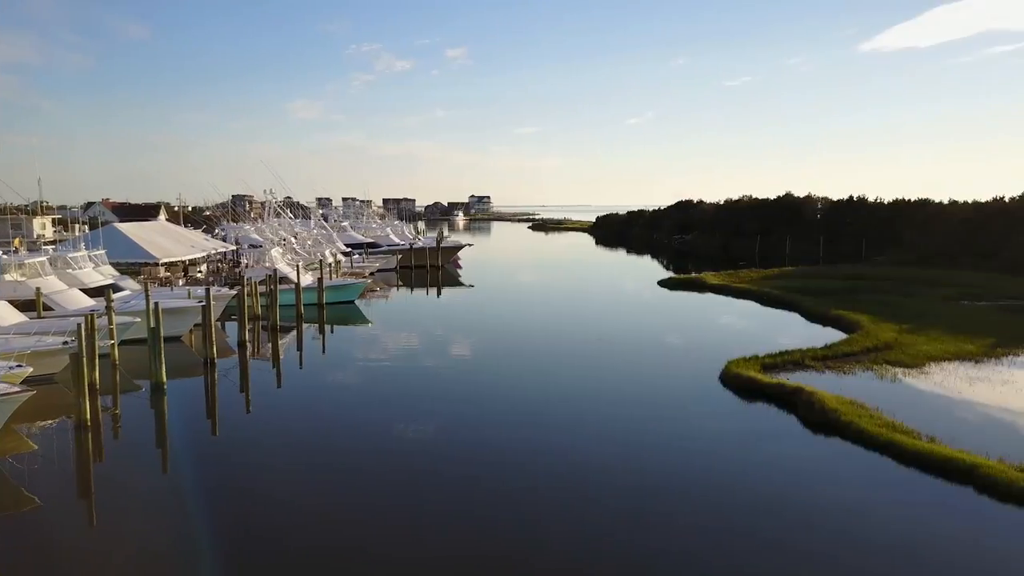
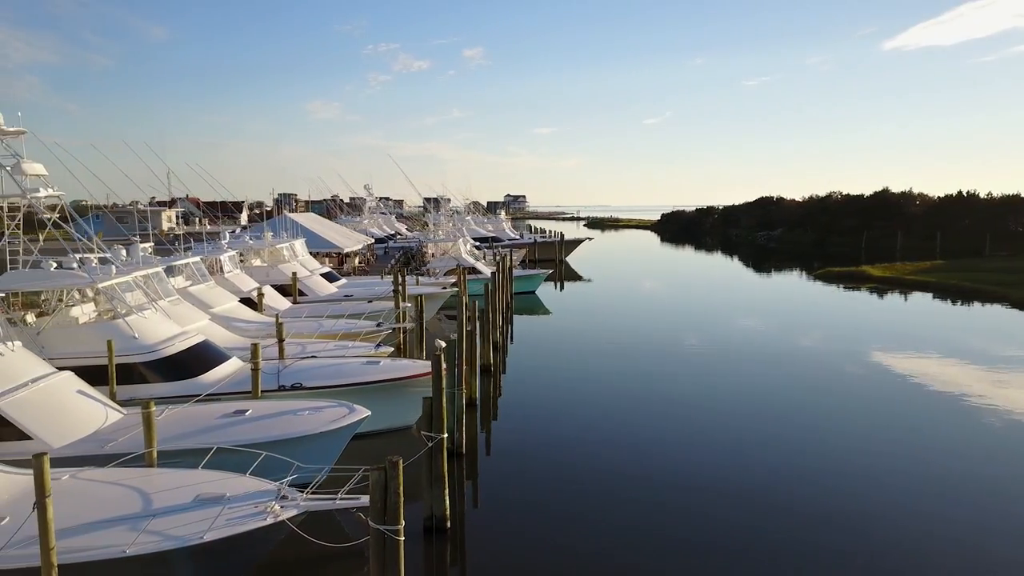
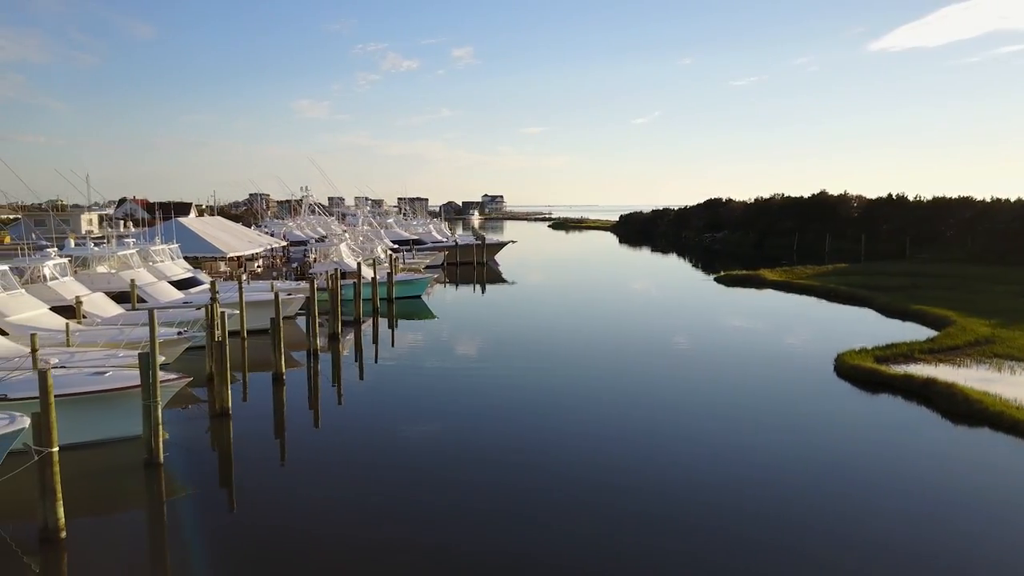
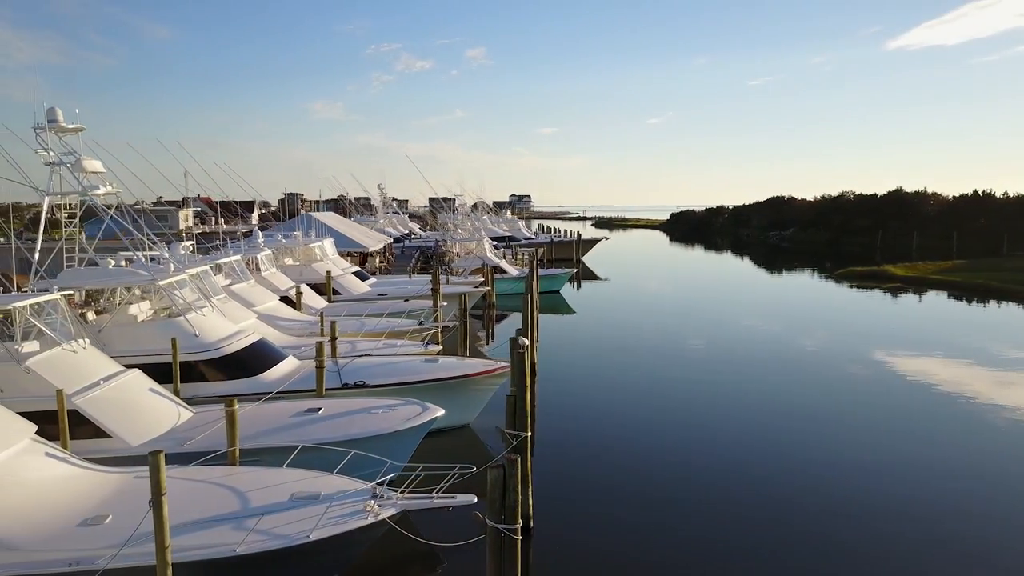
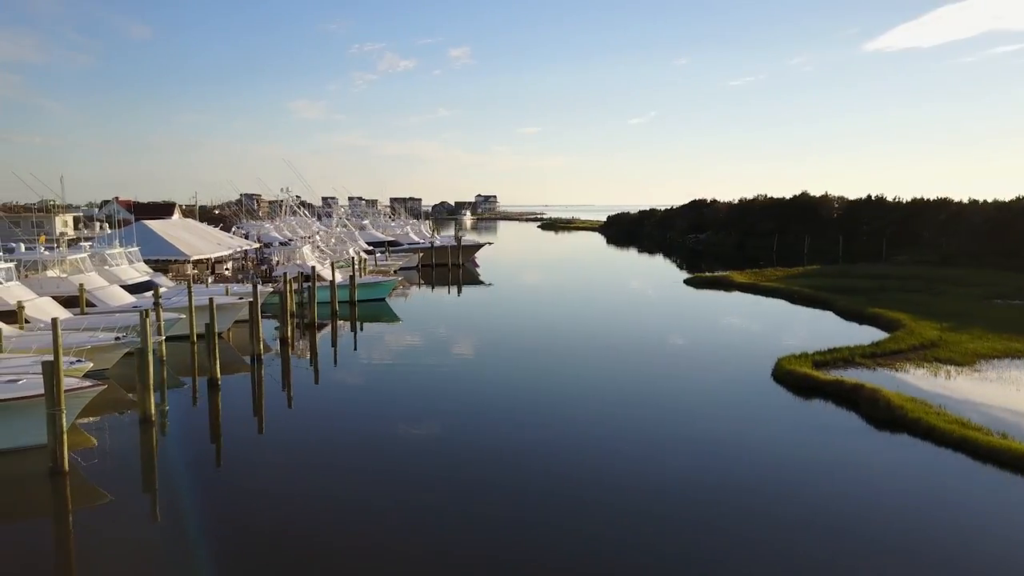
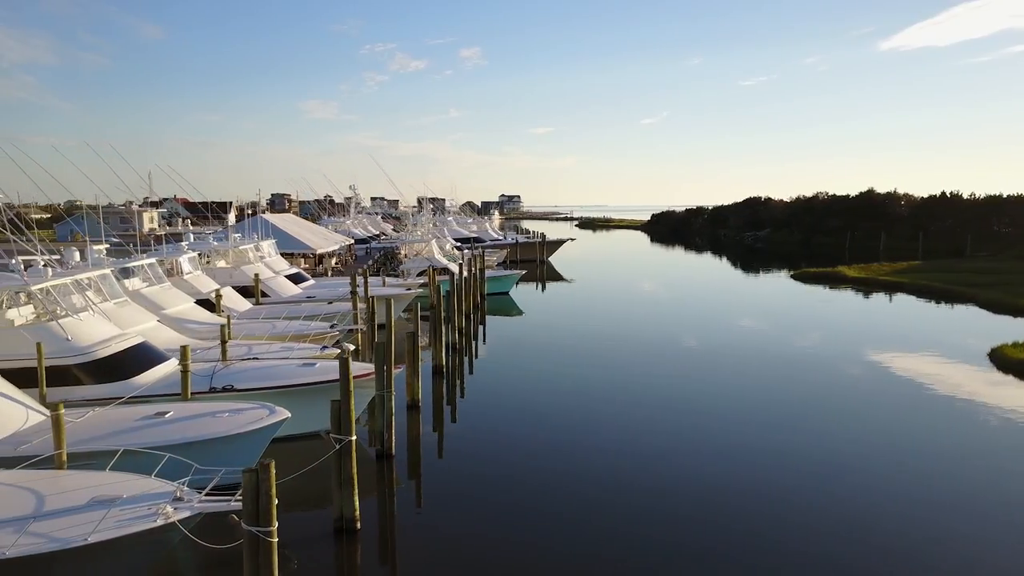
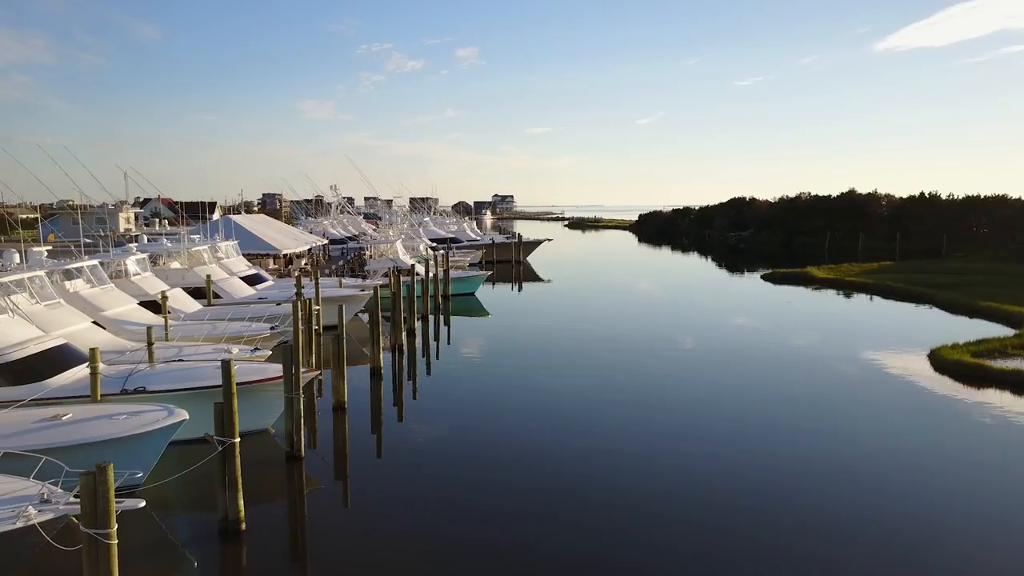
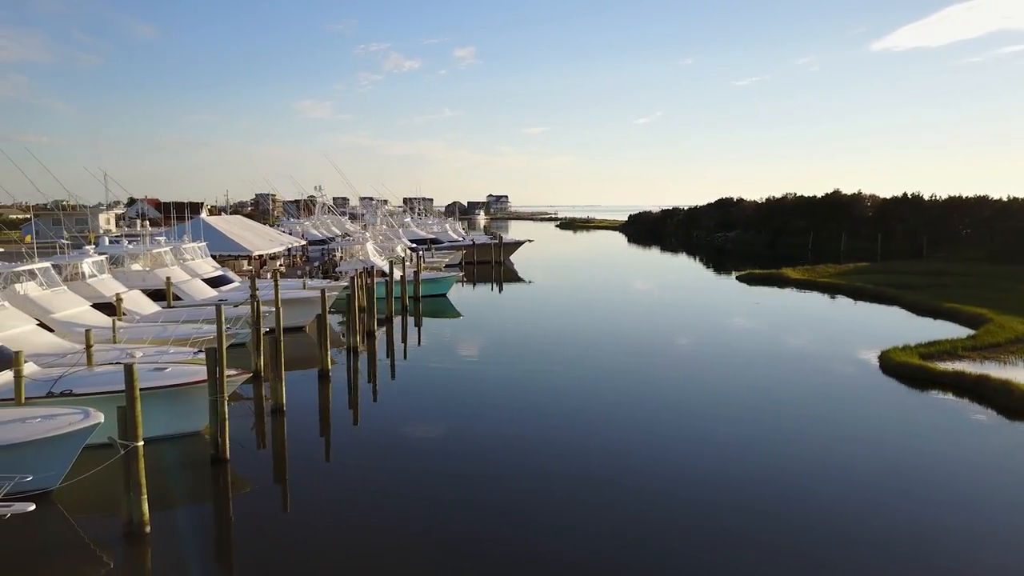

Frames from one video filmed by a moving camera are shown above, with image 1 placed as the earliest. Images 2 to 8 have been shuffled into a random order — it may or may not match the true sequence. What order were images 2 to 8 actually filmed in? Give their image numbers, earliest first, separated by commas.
5, 3, 8, 7, 6, 2, 4
